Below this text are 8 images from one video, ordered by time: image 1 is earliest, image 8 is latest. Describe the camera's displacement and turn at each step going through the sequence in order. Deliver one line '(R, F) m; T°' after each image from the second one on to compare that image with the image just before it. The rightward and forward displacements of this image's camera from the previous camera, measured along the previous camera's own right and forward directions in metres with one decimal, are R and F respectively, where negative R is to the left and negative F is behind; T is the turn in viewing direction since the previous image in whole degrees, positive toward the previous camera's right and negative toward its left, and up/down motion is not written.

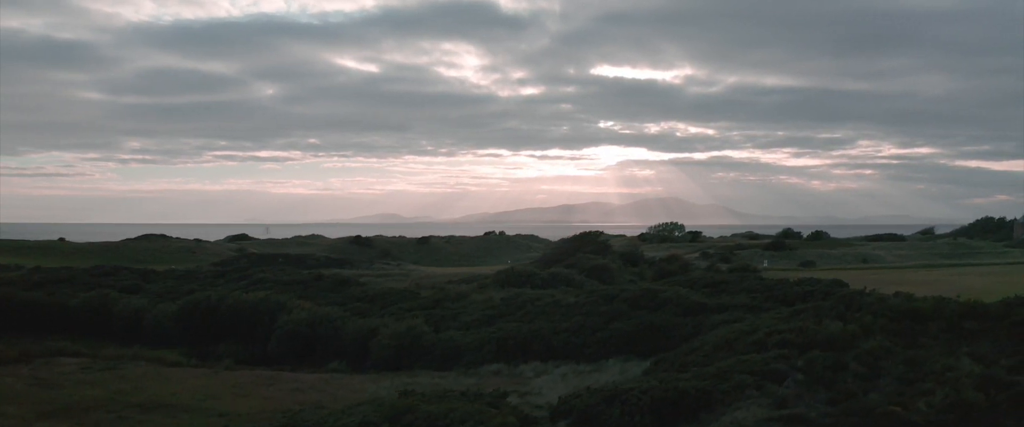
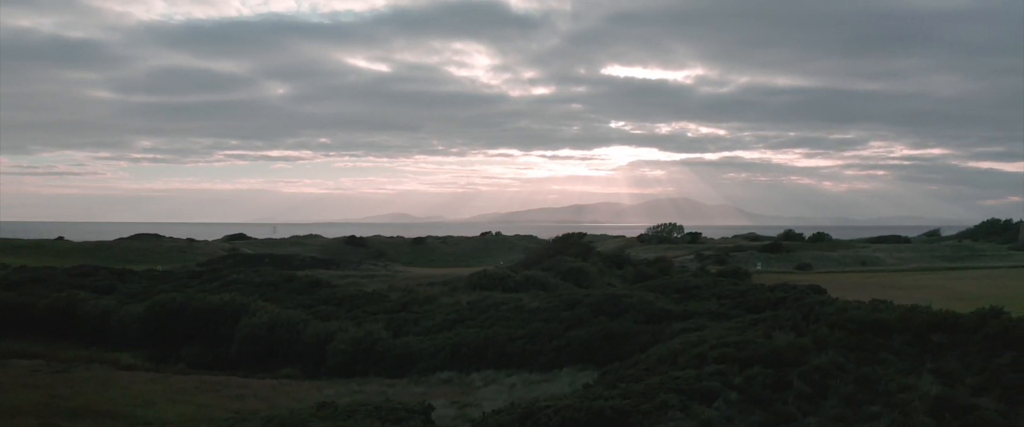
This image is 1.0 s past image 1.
(+1.3, +0.9) m; -1°
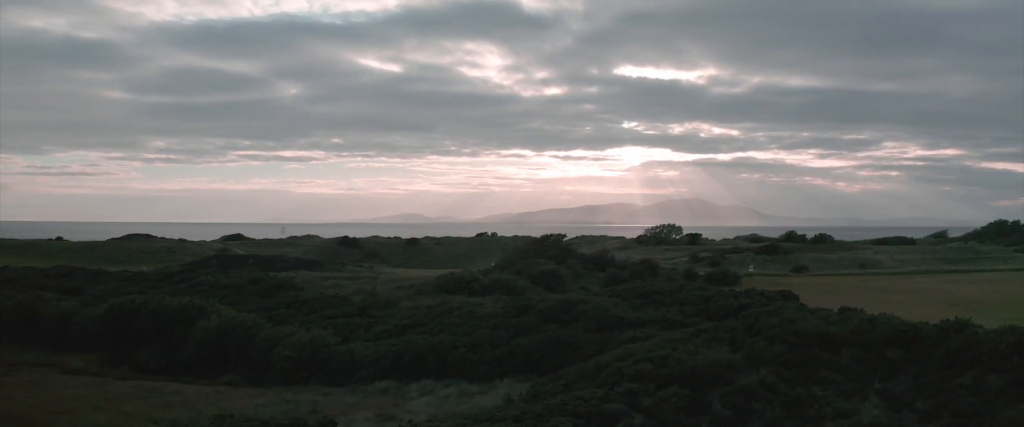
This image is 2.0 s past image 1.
(+1.4, +1.1) m; -1°
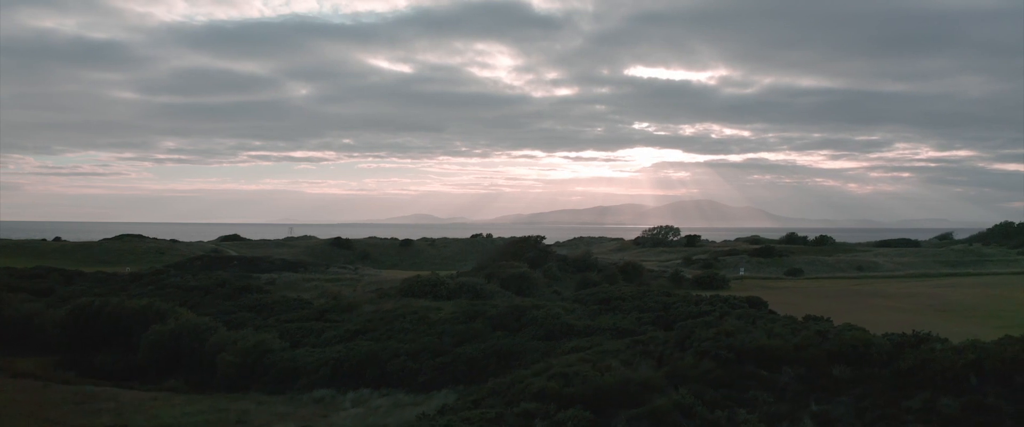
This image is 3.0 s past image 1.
(+1.3, +0.9) m; -1°
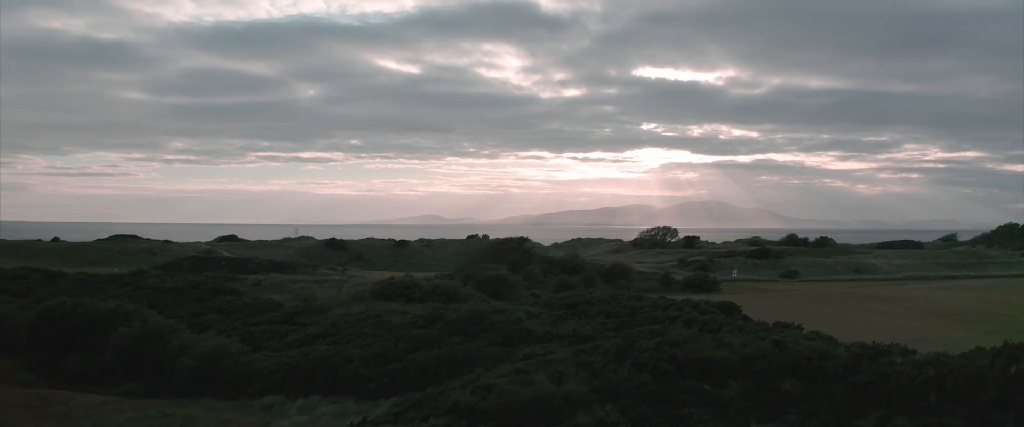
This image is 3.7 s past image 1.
(+0.9, +0.7) m; -1°
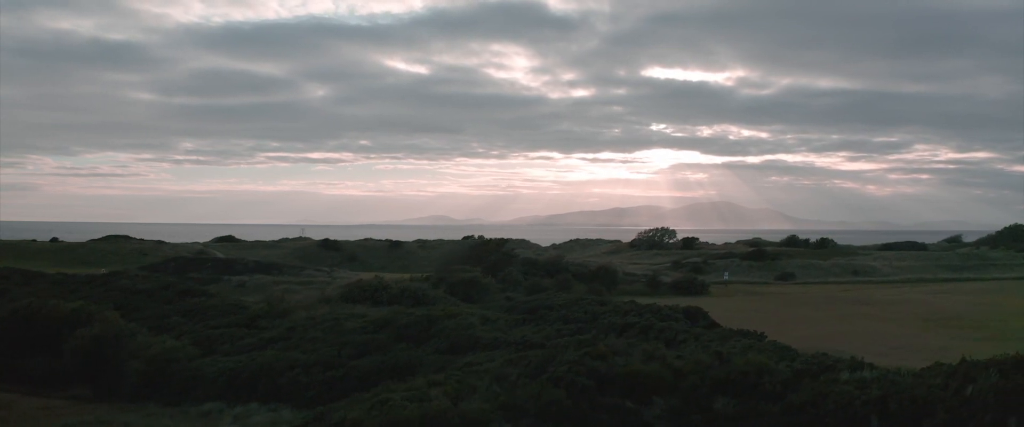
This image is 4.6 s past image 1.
(+1.1, +0.8) m; -1°
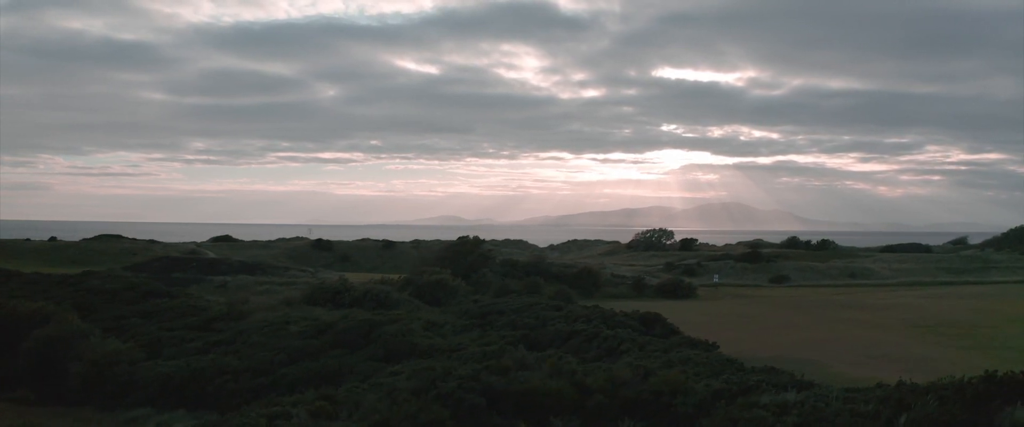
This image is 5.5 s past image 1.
(+1.2, +0.8) m; -1°
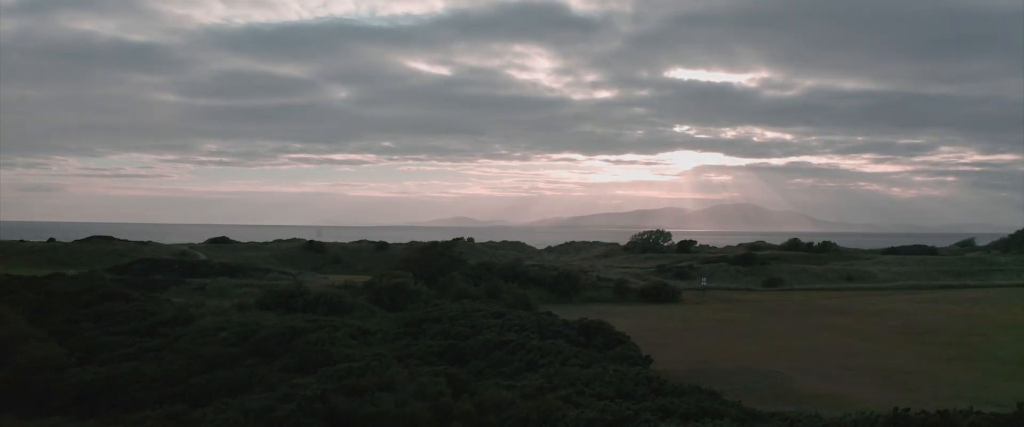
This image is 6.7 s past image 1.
(+1.3, +1.0) m; -1°
